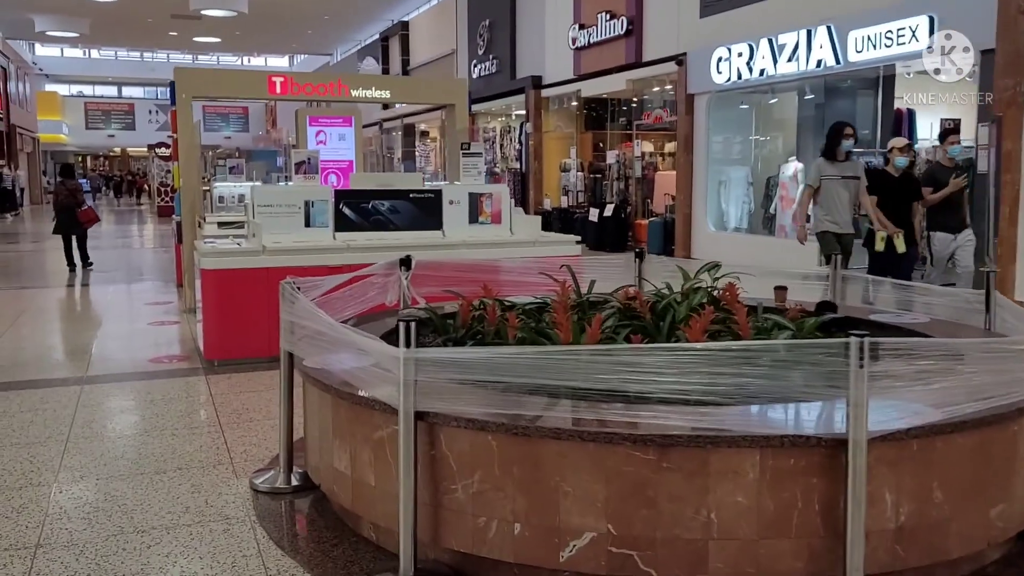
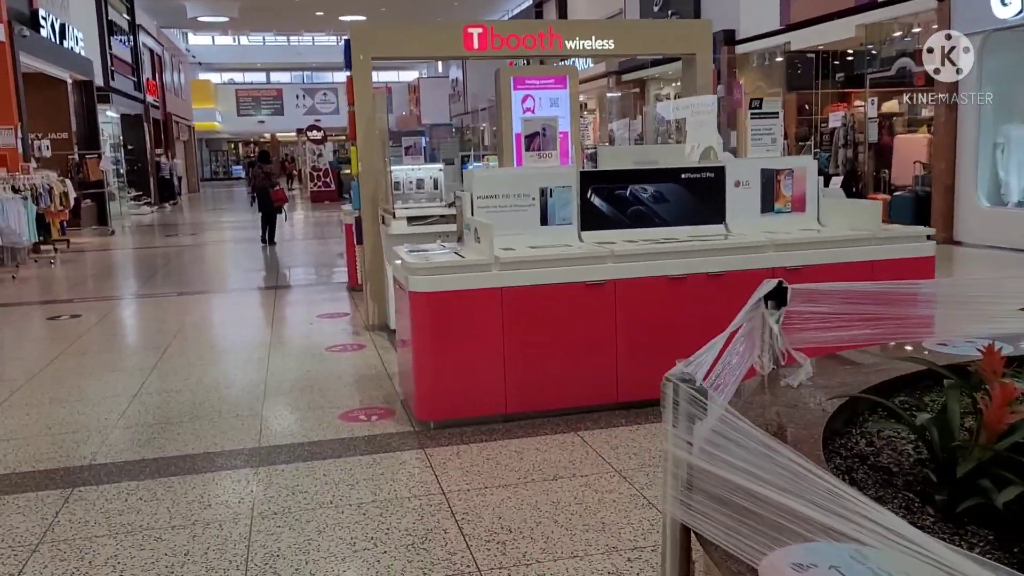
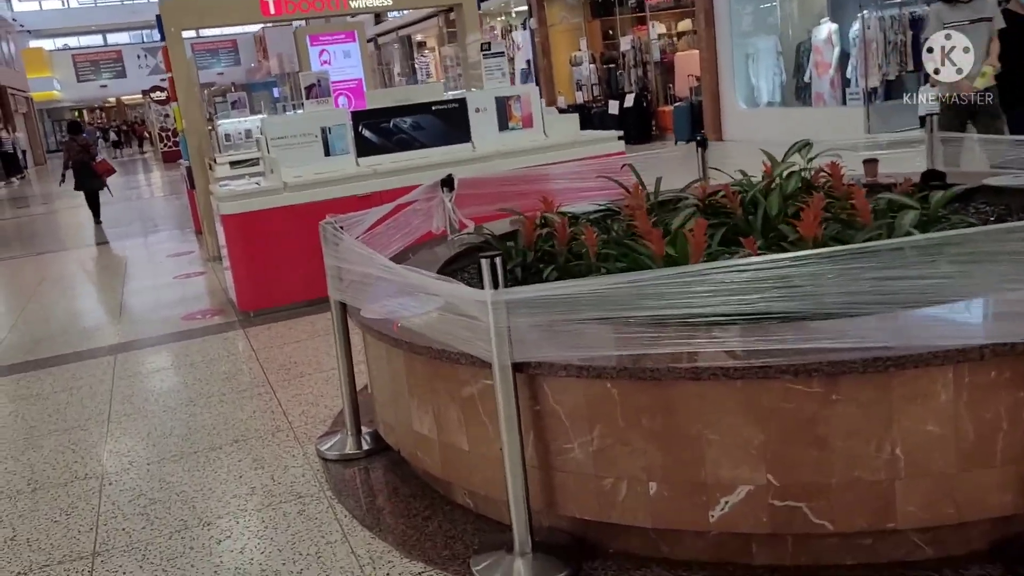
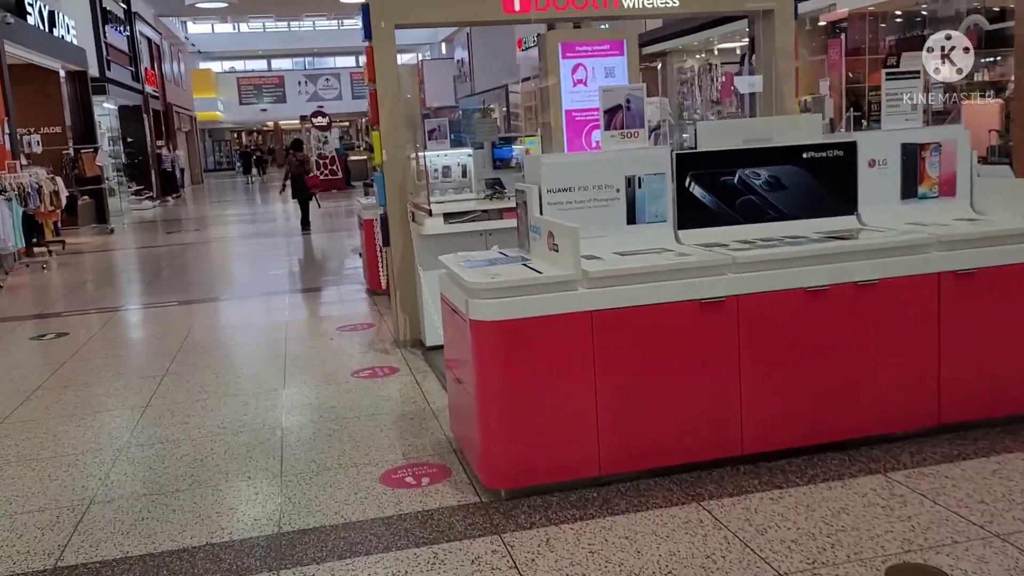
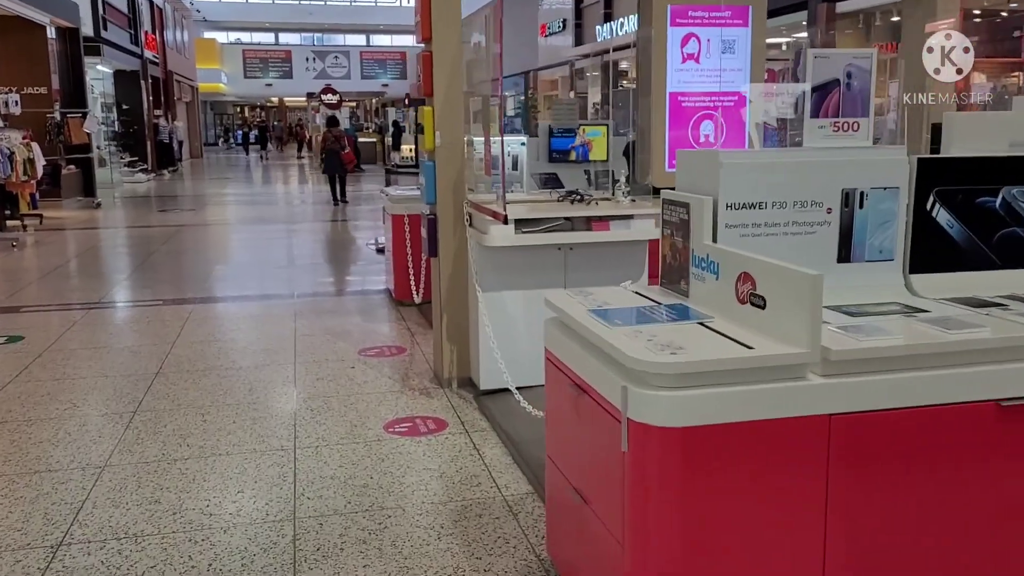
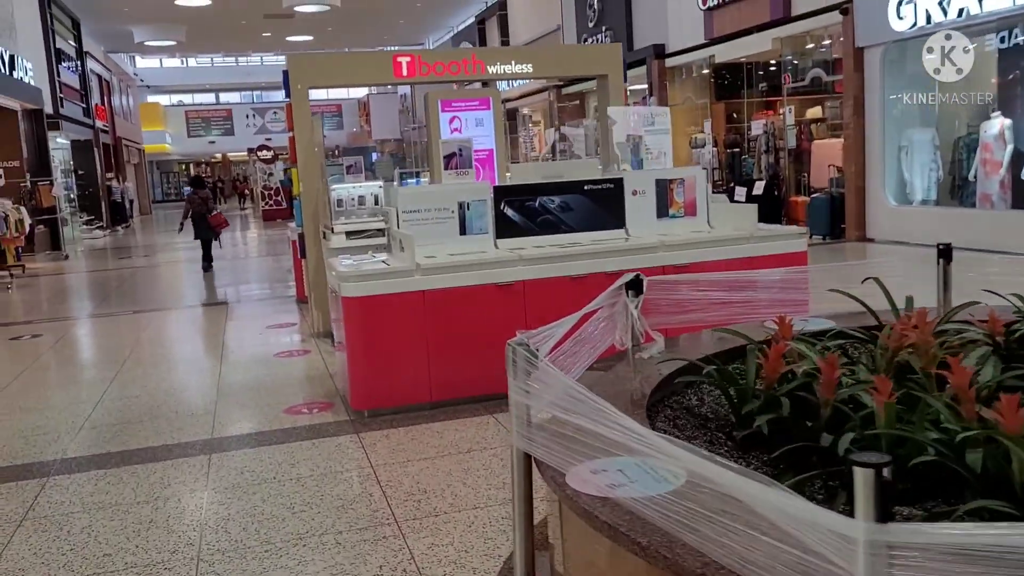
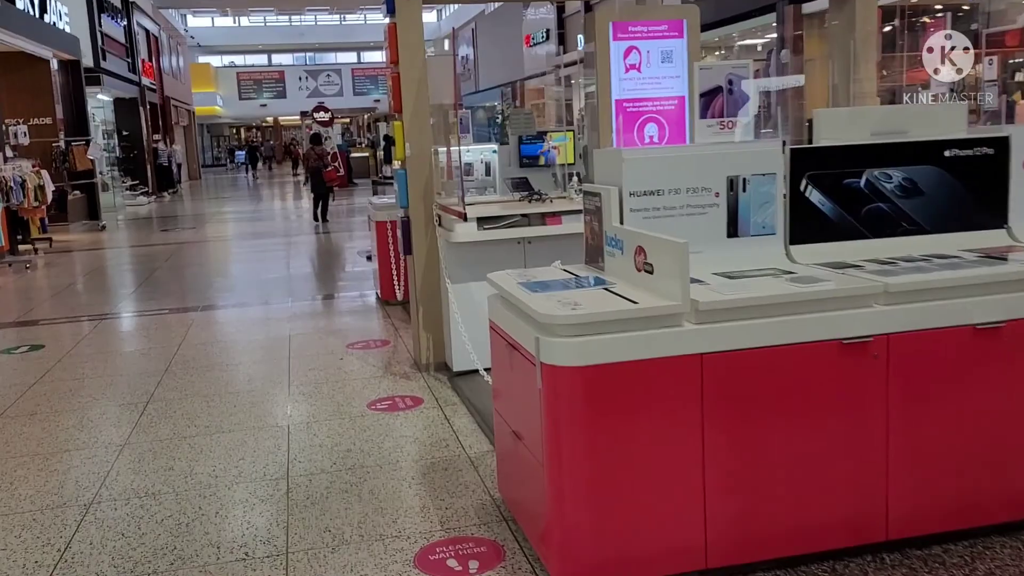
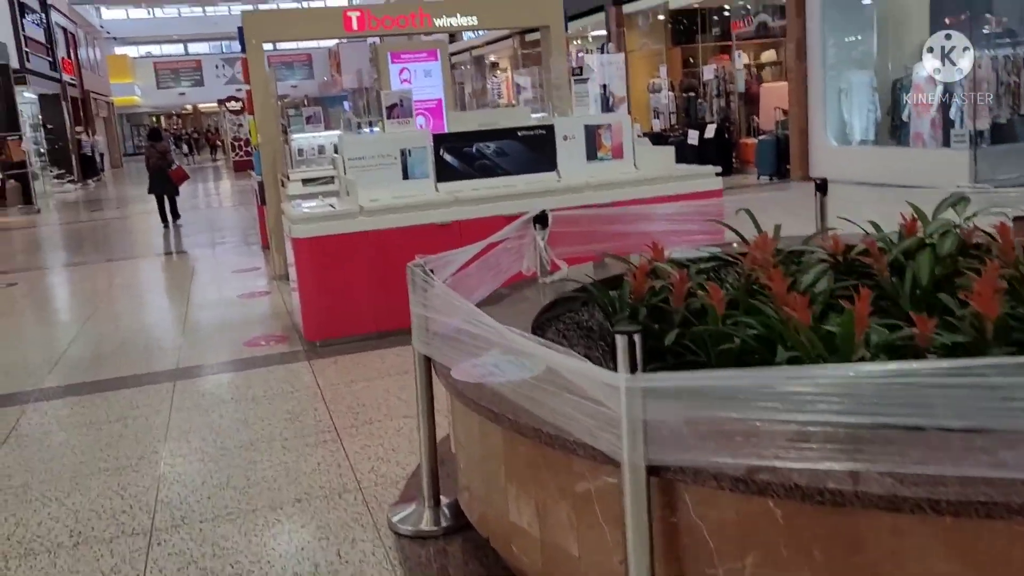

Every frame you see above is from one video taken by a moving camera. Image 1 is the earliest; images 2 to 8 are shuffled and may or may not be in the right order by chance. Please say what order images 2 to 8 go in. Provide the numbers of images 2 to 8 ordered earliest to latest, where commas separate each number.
3, 8, 6, 2, 4, 7, 5
